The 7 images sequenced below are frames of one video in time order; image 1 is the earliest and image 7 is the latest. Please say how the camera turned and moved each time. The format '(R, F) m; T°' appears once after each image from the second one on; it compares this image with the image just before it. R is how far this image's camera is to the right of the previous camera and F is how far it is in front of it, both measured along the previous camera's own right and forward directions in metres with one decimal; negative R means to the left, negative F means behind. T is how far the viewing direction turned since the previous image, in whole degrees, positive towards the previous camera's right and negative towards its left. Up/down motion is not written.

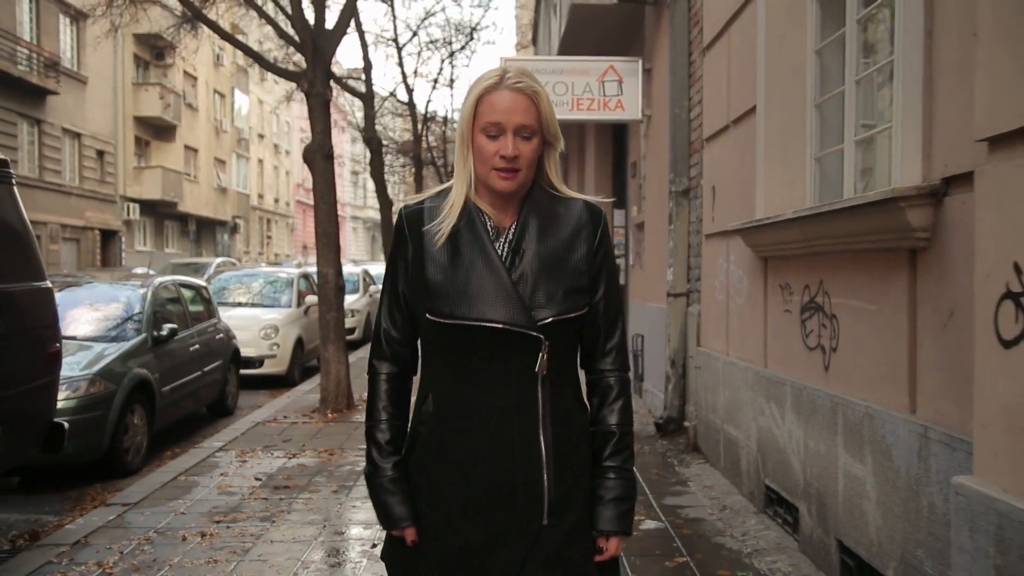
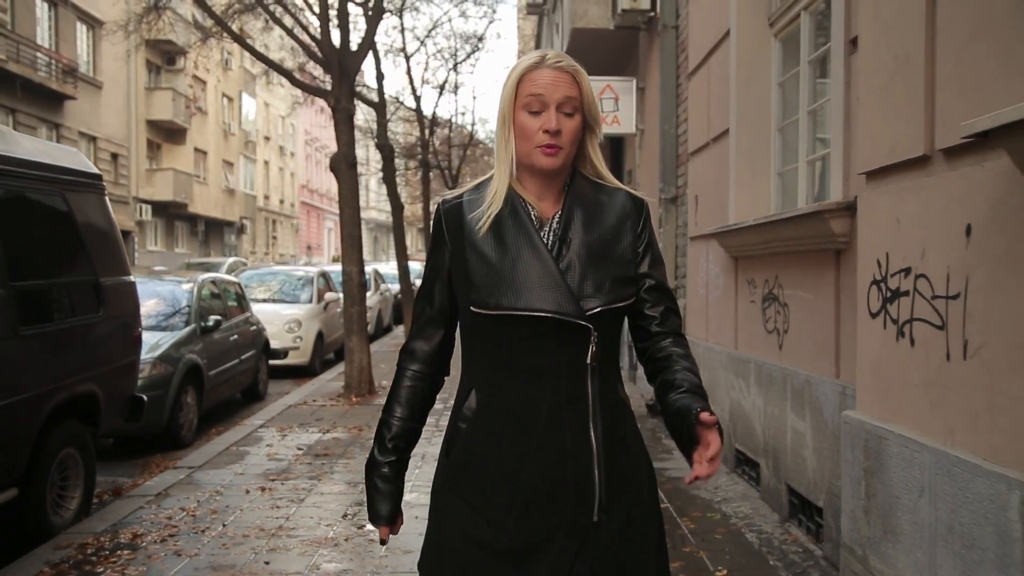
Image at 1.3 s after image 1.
(-0.1, -1.0) m; 0°
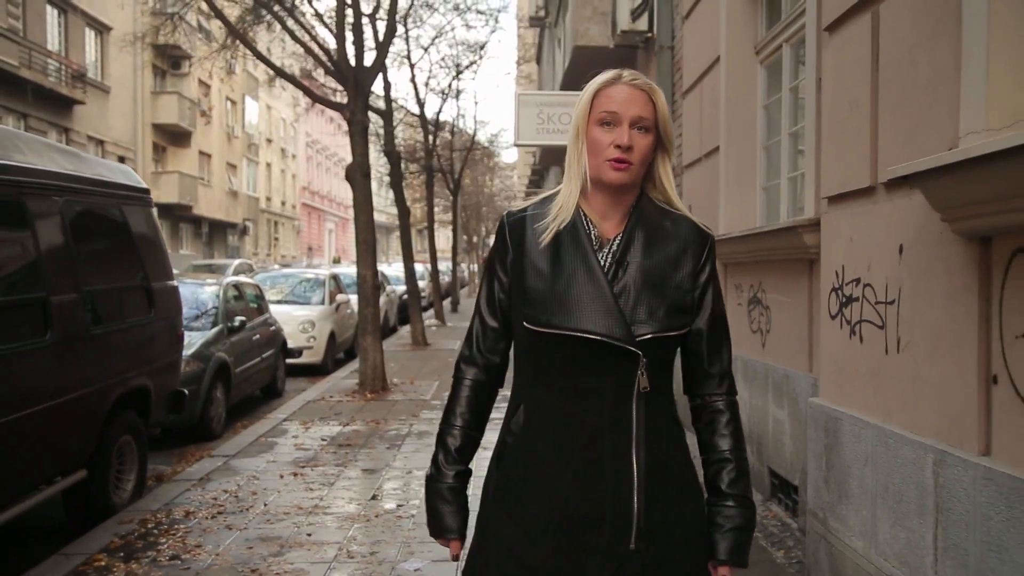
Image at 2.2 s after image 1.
(-0.1, -0.6) m; 0°
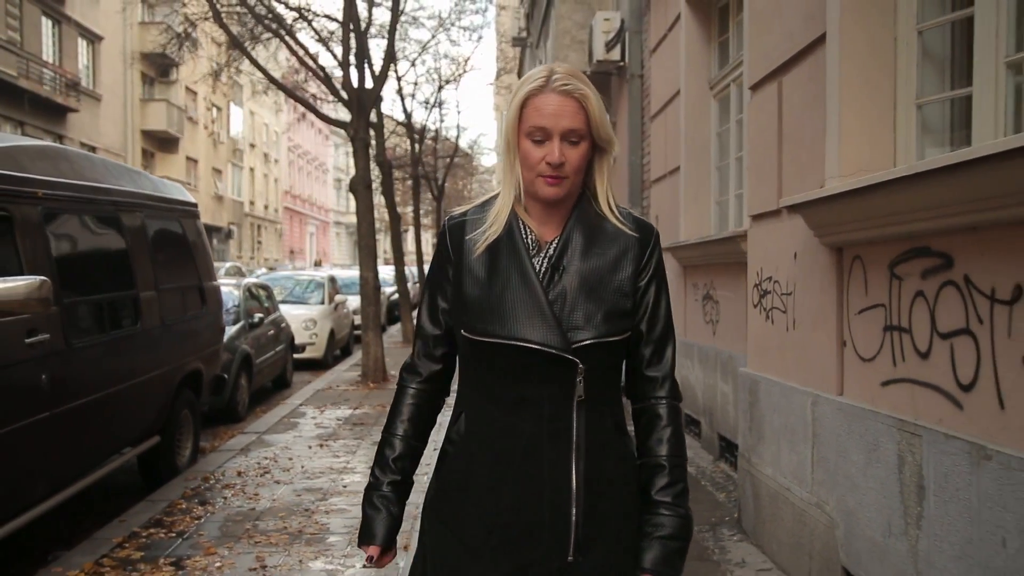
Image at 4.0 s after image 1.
(-0.1, -1.3) m; +1°
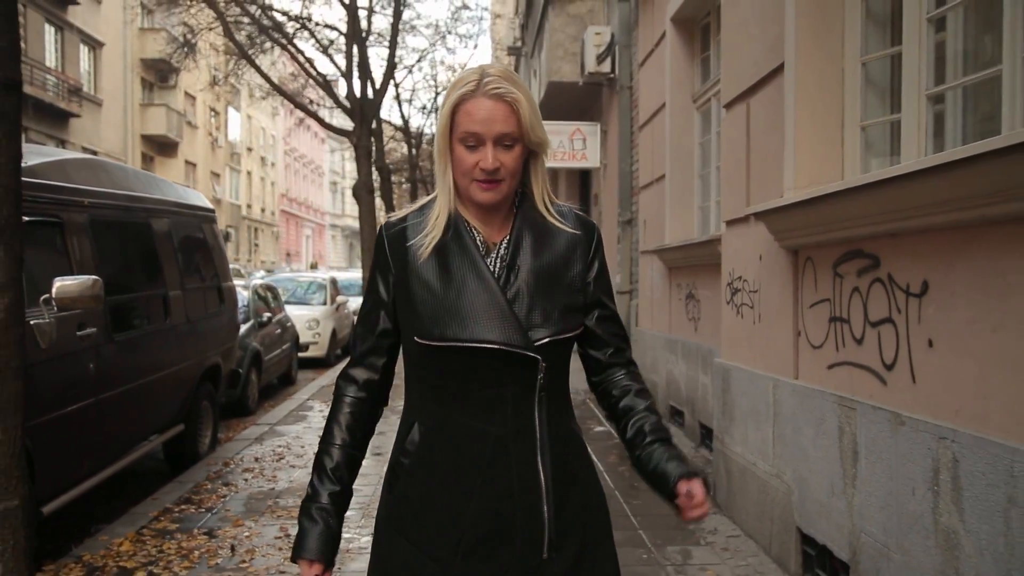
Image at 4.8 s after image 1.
(0.0, -0.6) m; 0°
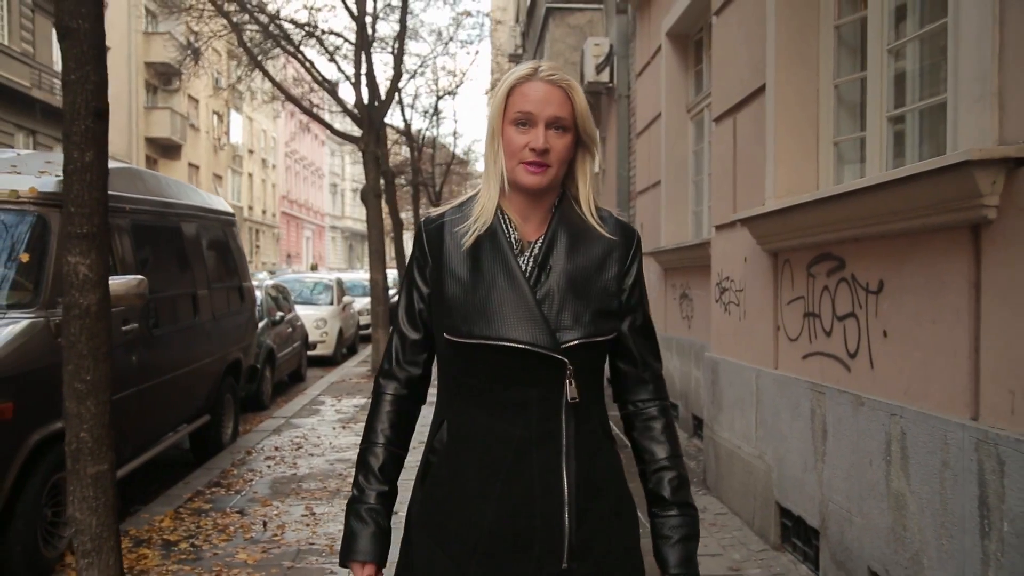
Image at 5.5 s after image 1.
(-0.1, -0.5) m; 0°
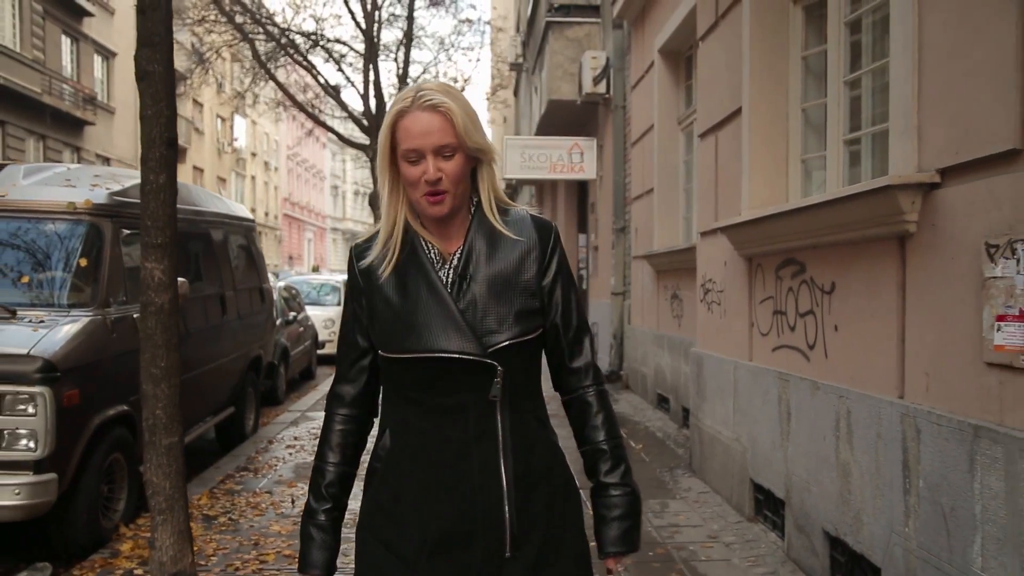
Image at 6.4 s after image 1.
(0.0, -0.6) m; 0°
